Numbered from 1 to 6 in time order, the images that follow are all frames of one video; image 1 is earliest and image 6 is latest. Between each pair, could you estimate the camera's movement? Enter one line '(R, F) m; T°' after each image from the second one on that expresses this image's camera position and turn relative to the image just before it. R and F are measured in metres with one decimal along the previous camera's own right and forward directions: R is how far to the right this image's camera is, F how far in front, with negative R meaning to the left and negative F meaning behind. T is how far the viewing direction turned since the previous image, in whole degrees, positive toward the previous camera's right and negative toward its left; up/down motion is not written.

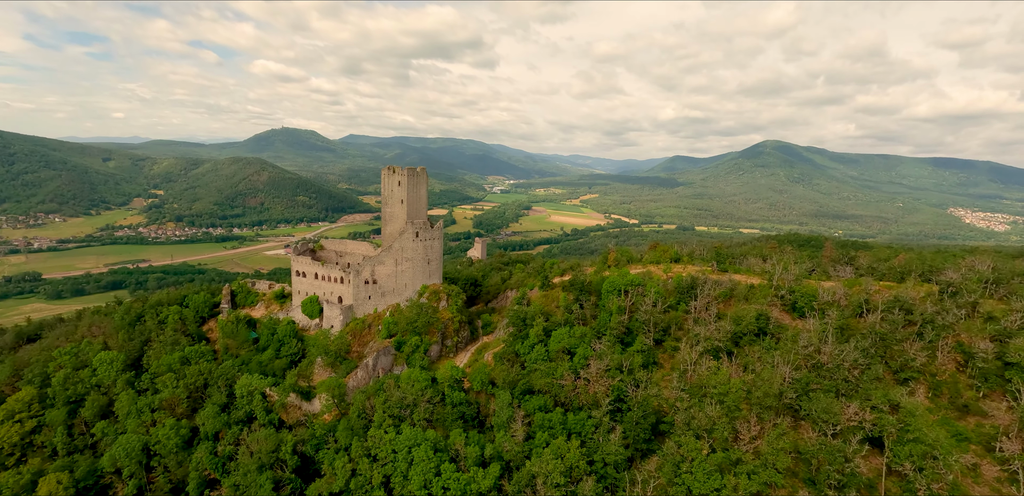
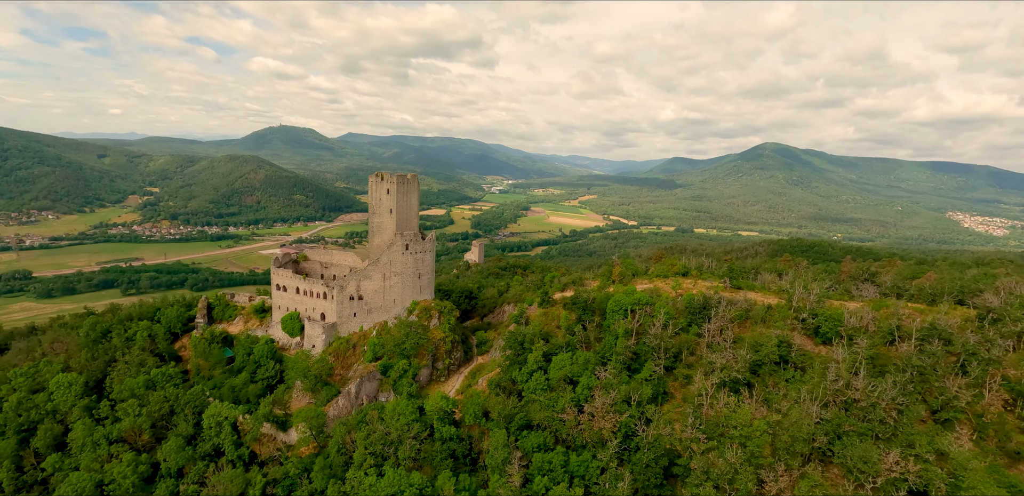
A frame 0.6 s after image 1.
(0.0, +1.4) m; 0°
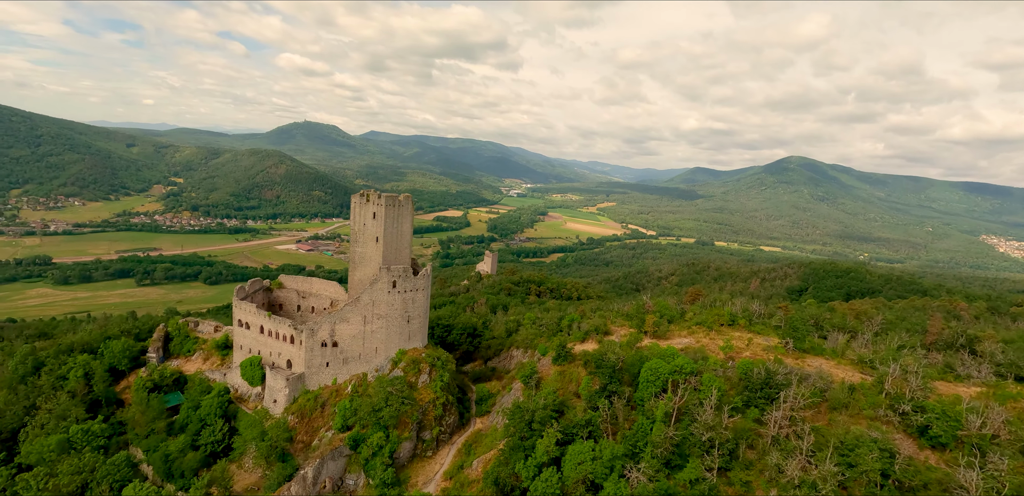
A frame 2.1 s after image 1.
(+0.1, +3.4) m; -2°
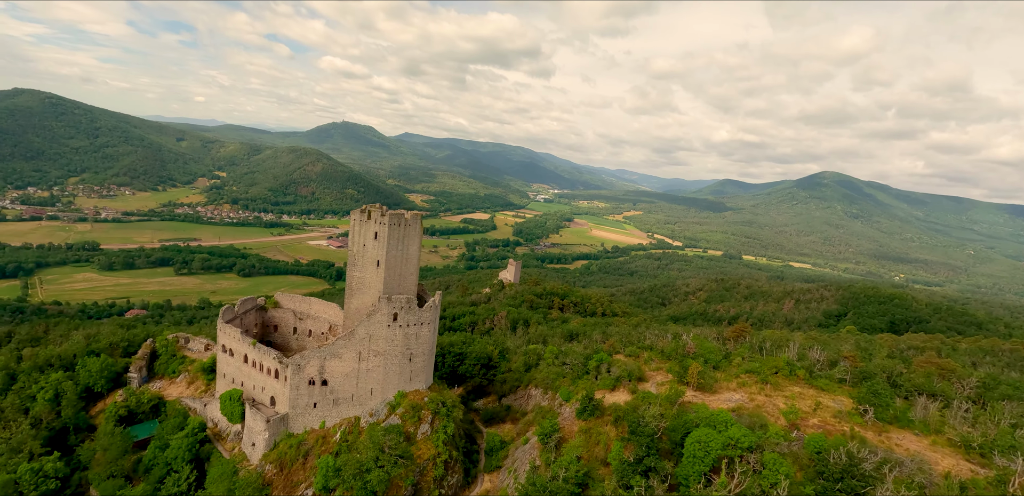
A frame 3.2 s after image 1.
(-2.7, -2.9) m; -3°
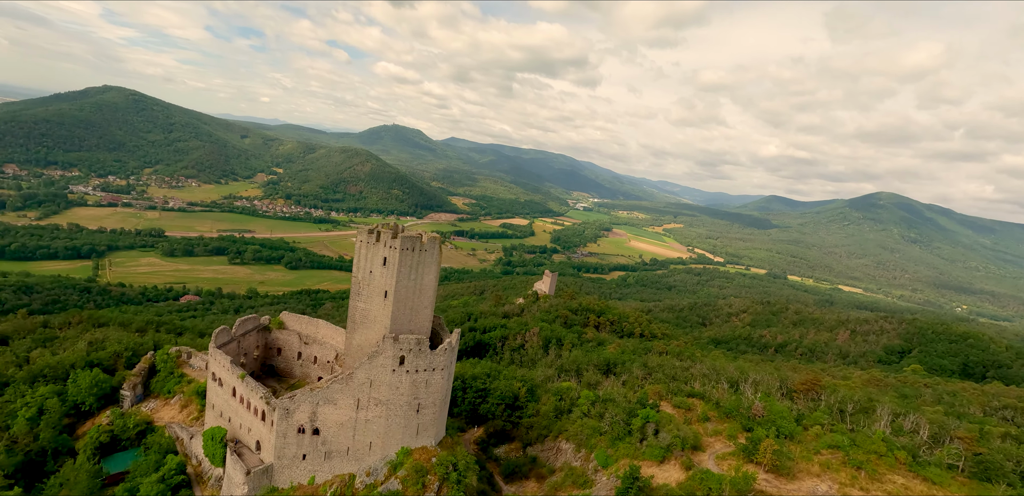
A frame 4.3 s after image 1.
(-1.9, -3.1) m; -4°
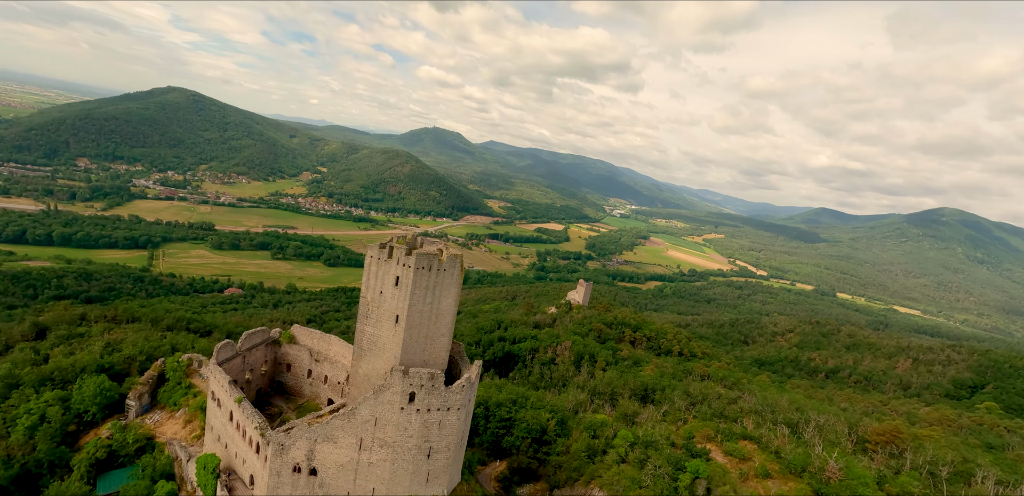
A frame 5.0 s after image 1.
(0.0, +1.3) m; -4°
